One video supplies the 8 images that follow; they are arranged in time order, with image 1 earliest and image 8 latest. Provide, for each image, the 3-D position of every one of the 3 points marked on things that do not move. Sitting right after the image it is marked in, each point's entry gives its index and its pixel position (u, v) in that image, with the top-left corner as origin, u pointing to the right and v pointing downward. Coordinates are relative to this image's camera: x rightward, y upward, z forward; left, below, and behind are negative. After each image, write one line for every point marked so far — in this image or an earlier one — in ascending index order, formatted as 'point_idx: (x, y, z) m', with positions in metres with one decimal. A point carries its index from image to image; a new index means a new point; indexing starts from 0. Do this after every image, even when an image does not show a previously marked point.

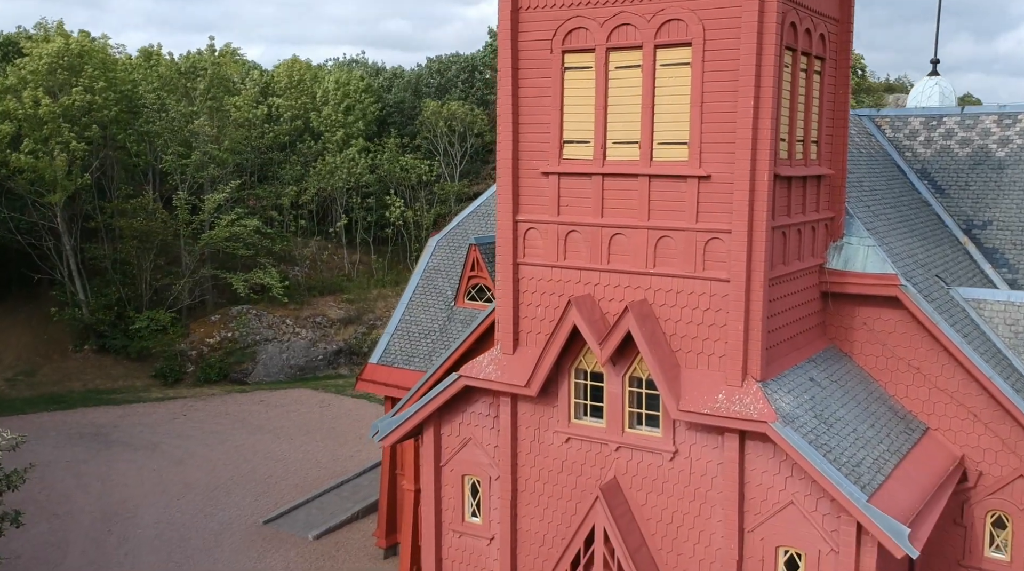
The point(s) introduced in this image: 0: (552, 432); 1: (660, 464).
0: (+0.6, -2.3, +16.2) m
1: (+2.1, -2.6, +15.1) m
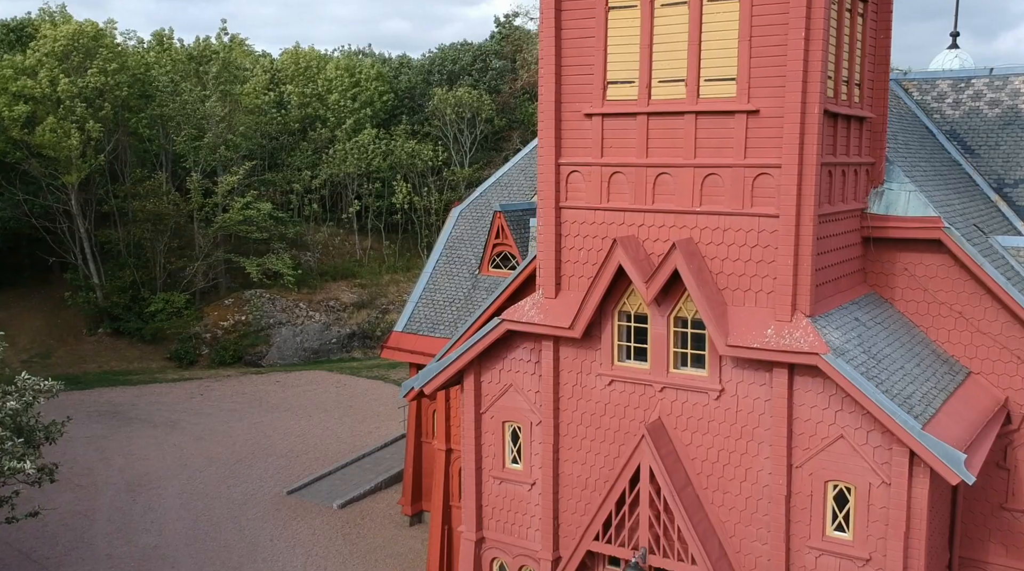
0: (+1.3, -1.4, +16.3) m
1: (+2.8, -1.7, +15.1) m
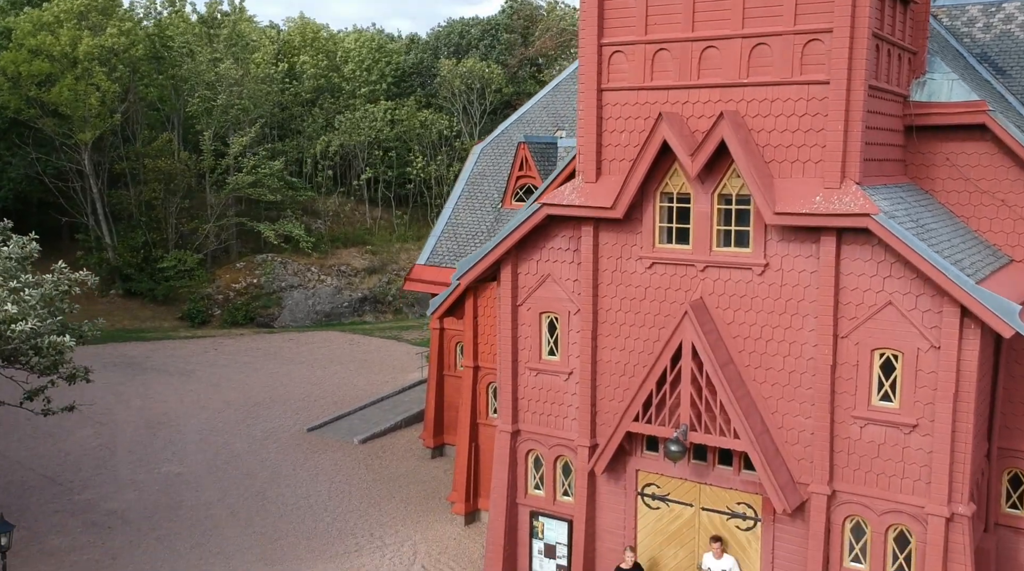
0: (+1.9, +0.4, +16.2) m
1: (+3.4, +0.1, +15.0) m
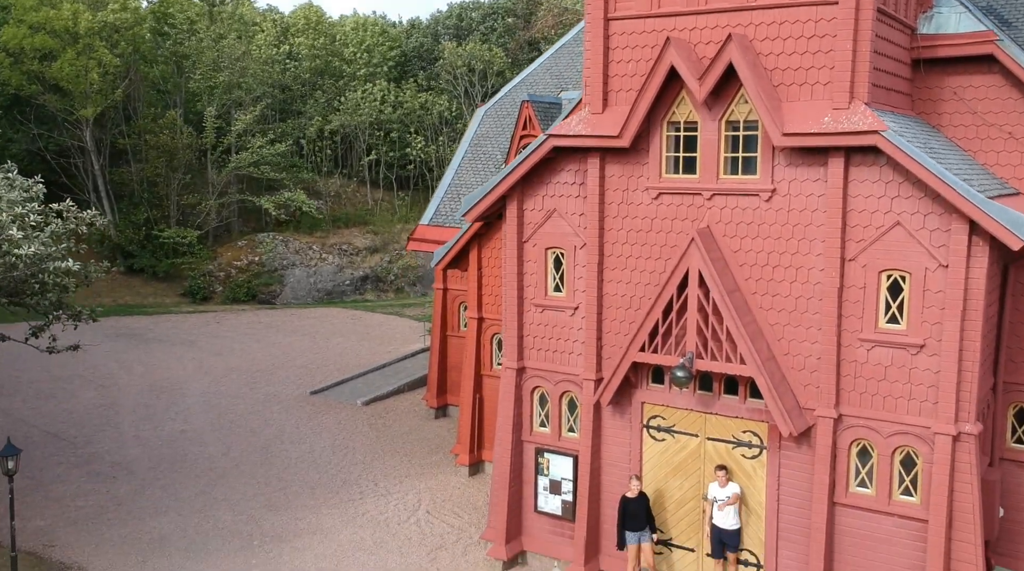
0: (+2.0, +1.5, +16.2) m
1: (+3.5, +1.1, +15.0) m
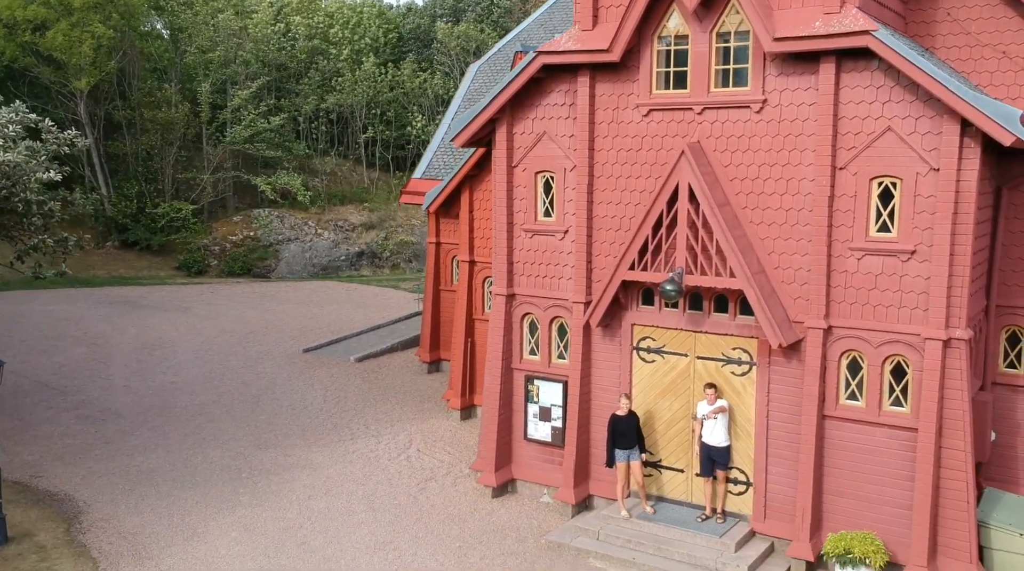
0: (+1.9, +2.7, +16.0) m
1: (+3.4, +2.4, +14.8) m
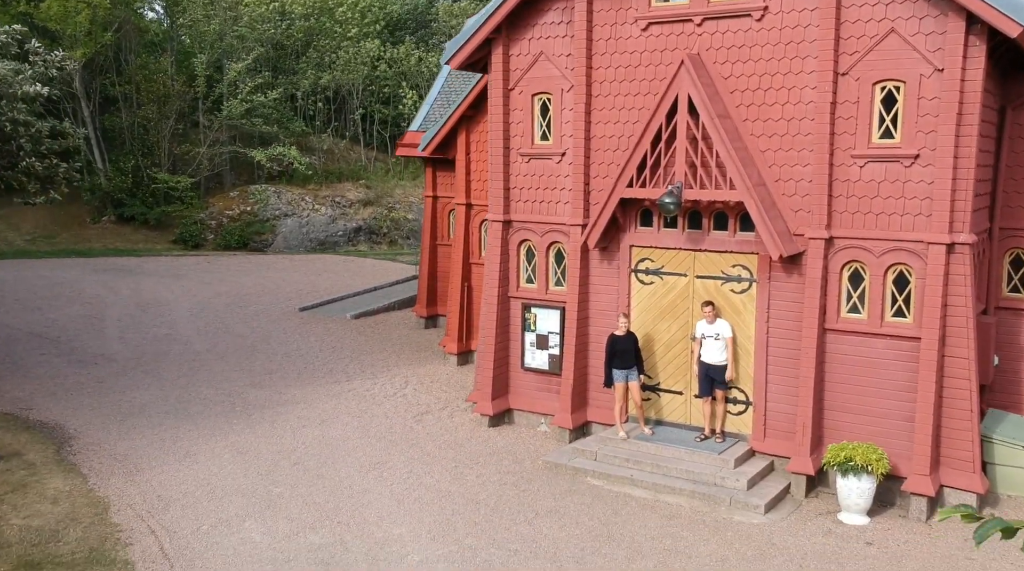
0: (+1.8, +4.0, +15.7) m
1: (+3.3, +3.6, +14.6) m
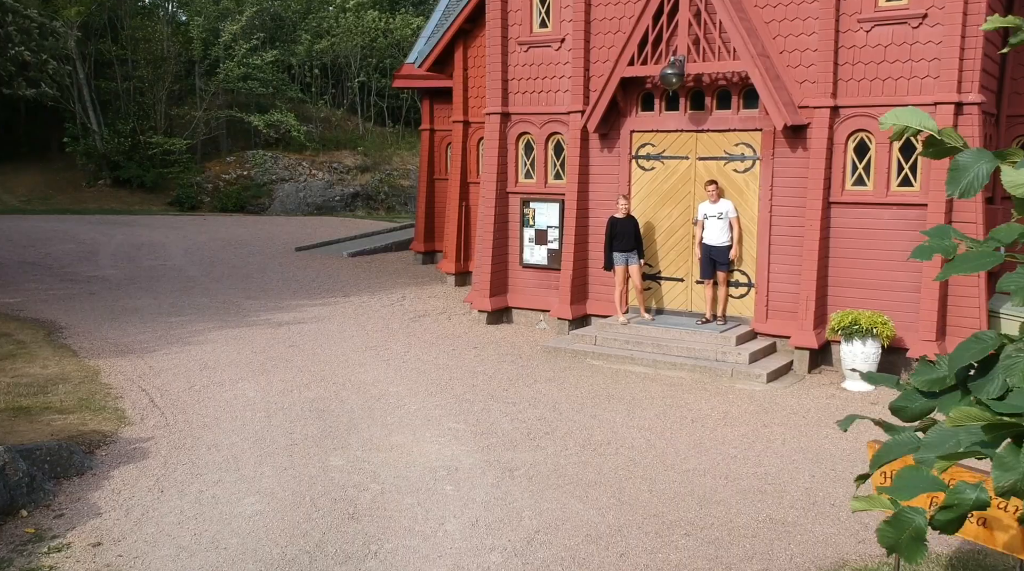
0: (+1.8, +5.7, +15.4) m
1: (+3.3, +5.3, +14.2) m
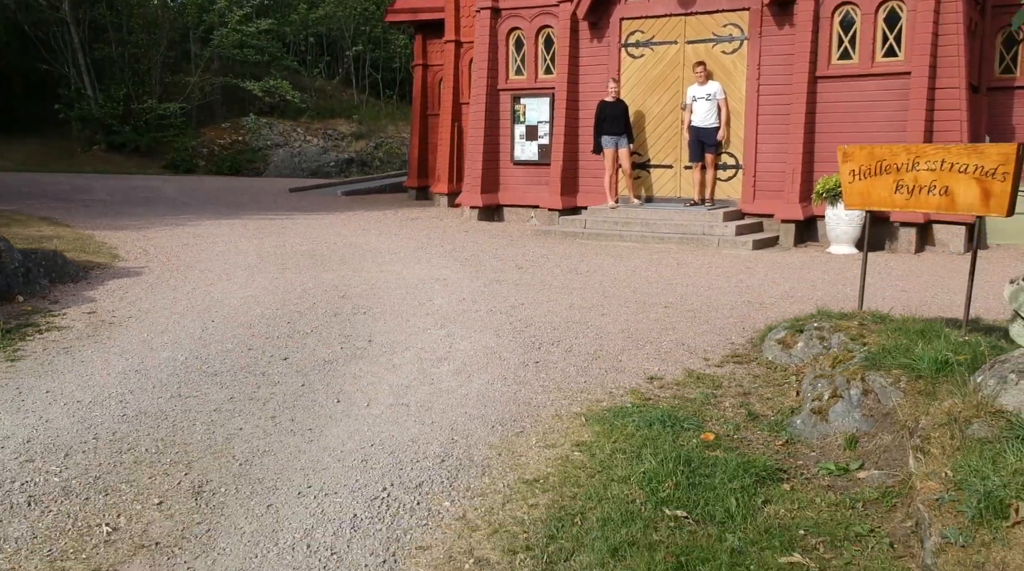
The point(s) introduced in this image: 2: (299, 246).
0: (+1.6, +7.5, +15.5) m
1: (+3.1, +7.1, +14.3) m
2: (-2.7, +0.5, +12.7) m
